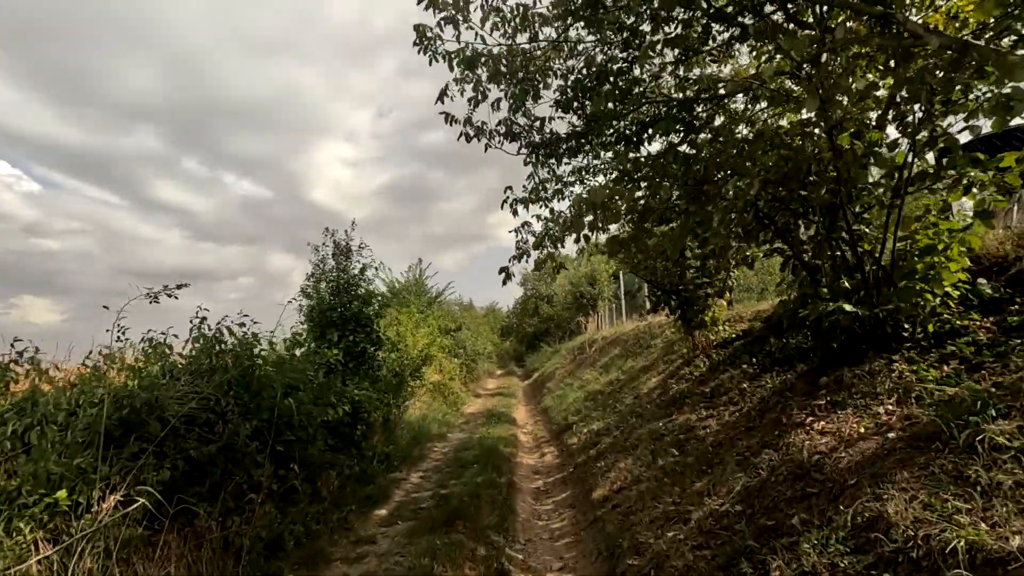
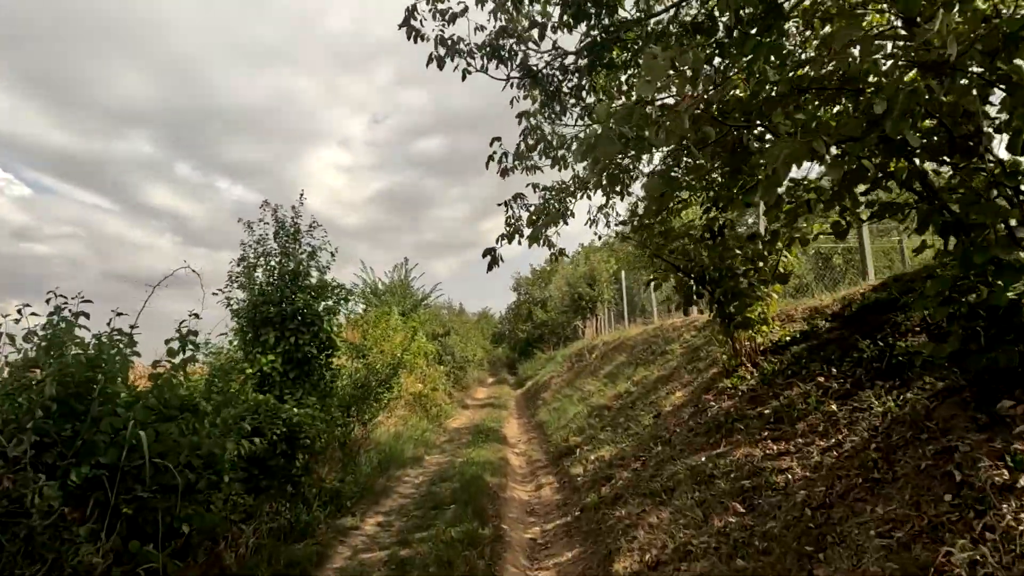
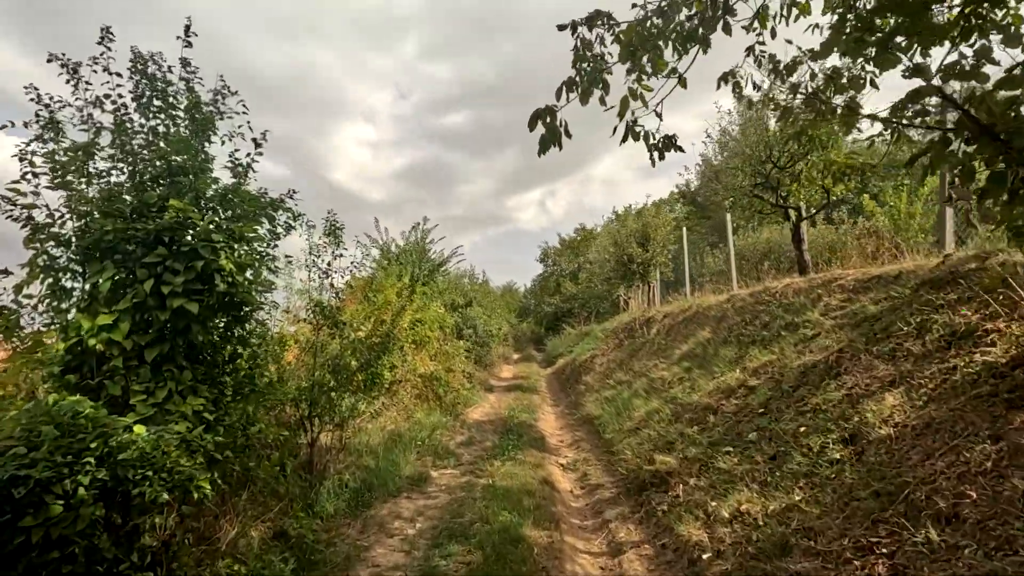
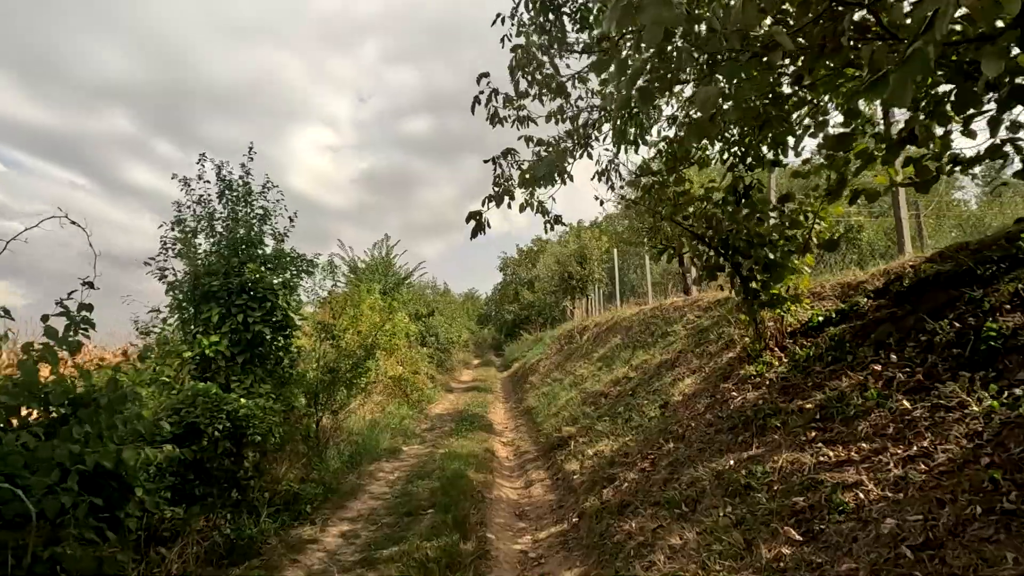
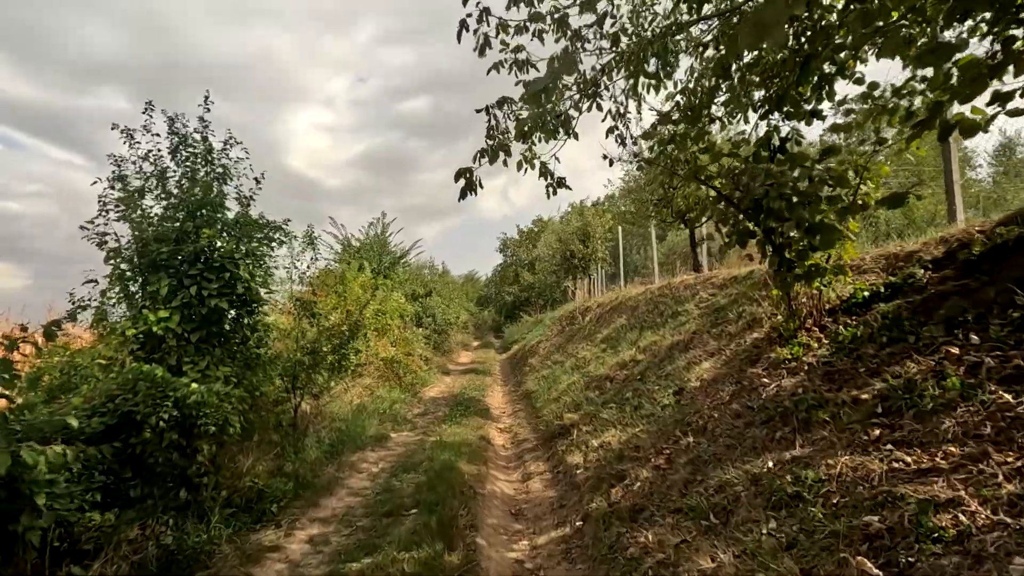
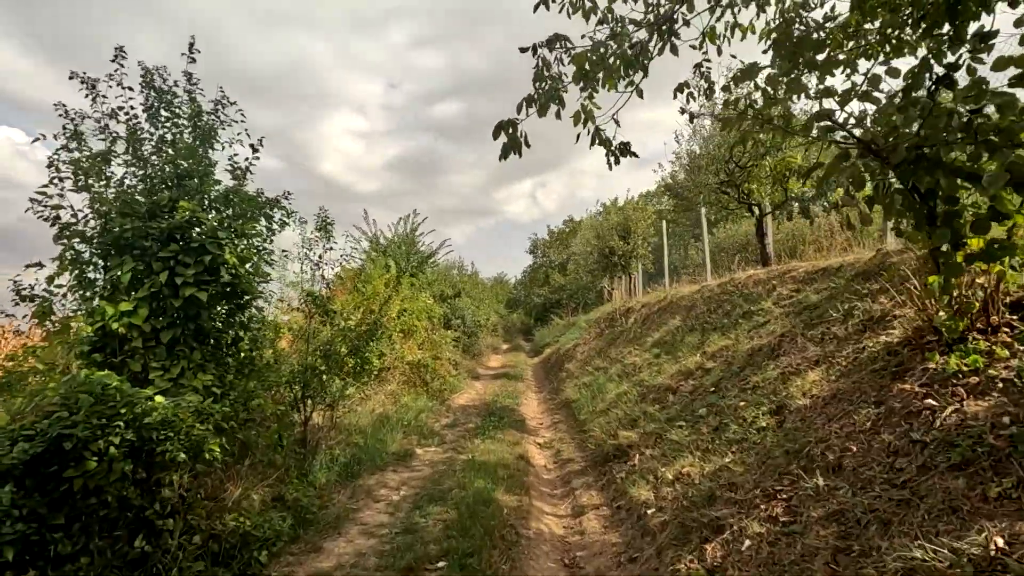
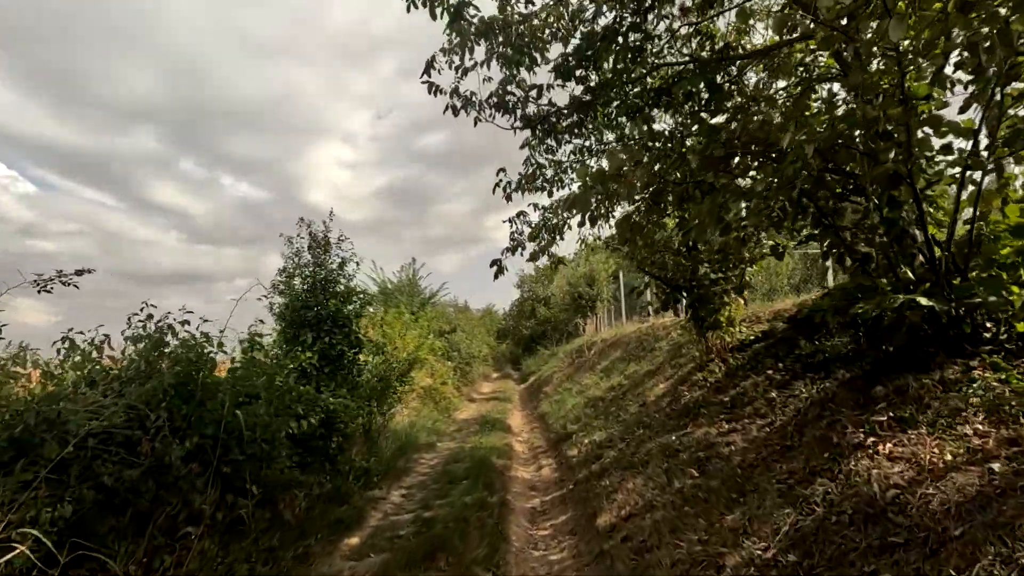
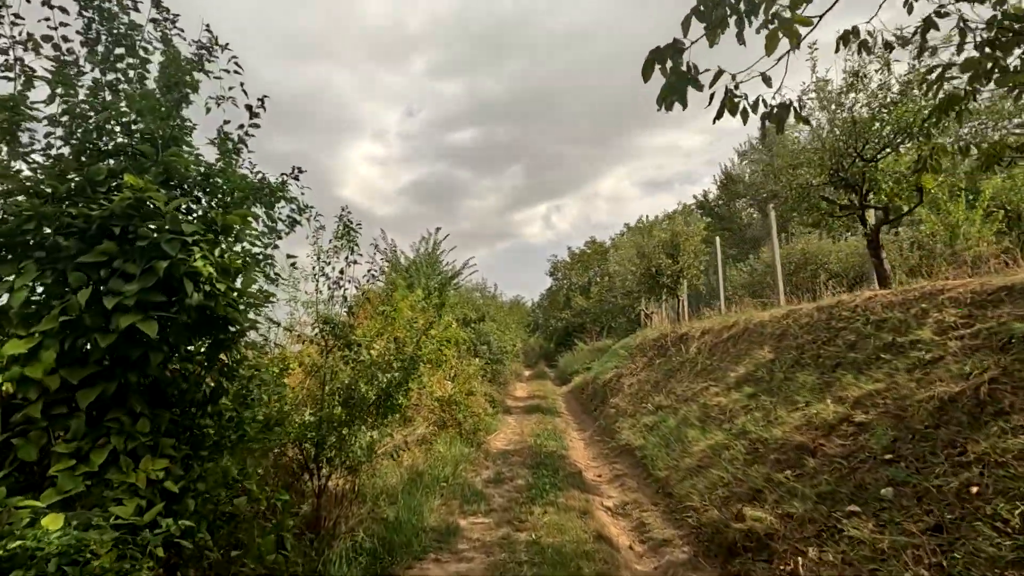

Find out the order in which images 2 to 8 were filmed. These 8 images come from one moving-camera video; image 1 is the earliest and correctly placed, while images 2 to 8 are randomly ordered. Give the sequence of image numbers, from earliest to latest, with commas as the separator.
7, 2, 4, 5, 6, 3, 8
